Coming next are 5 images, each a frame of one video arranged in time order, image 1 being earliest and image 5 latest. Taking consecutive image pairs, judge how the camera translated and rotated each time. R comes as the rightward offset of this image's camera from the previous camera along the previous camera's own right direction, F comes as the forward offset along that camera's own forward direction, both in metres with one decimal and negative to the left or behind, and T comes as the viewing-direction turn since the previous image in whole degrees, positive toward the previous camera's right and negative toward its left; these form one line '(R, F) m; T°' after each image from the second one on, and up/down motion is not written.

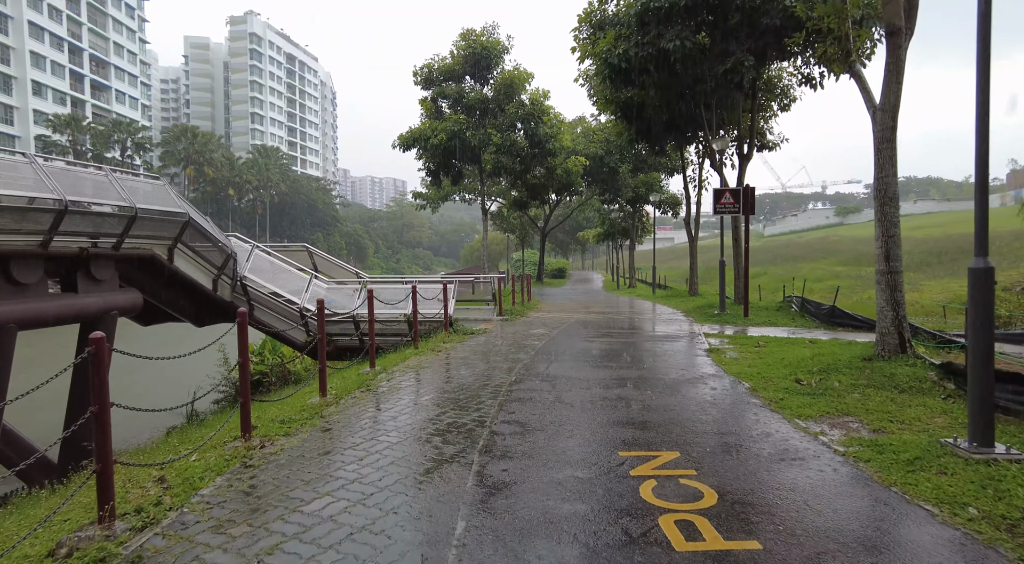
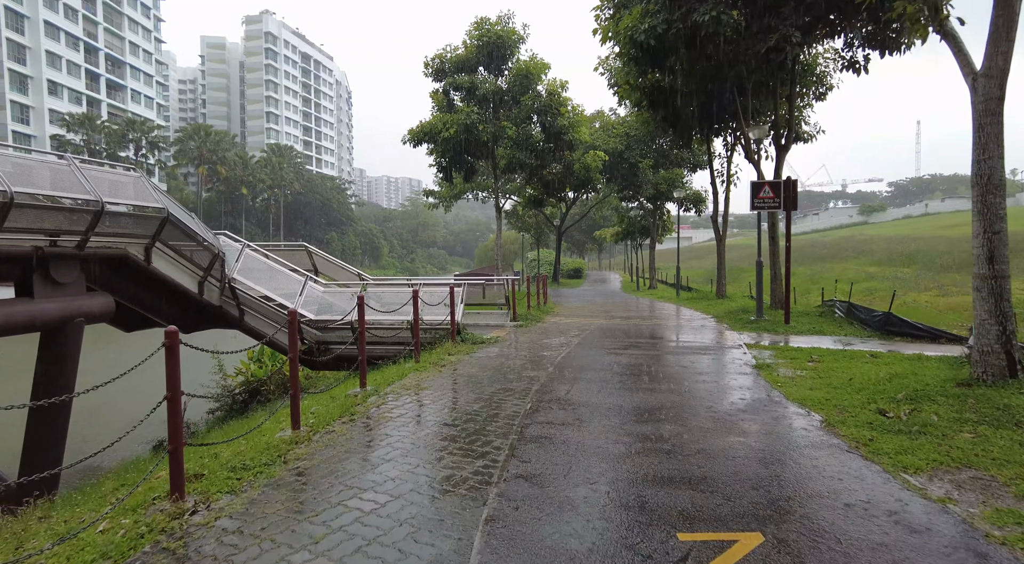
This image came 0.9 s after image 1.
(0.0, +1.2) m; -1°
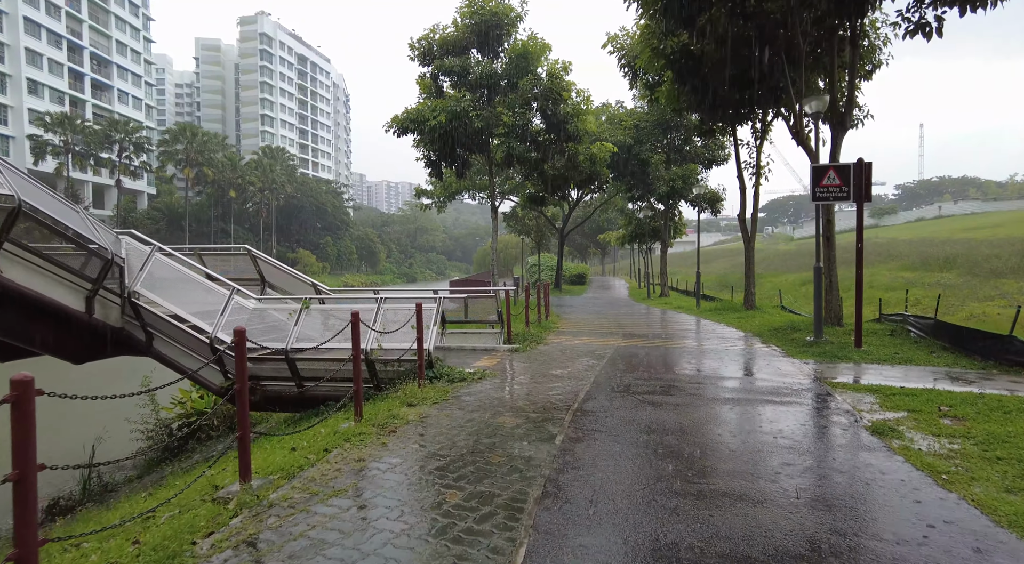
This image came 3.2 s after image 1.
(+0.1, +2.8) m; 0°
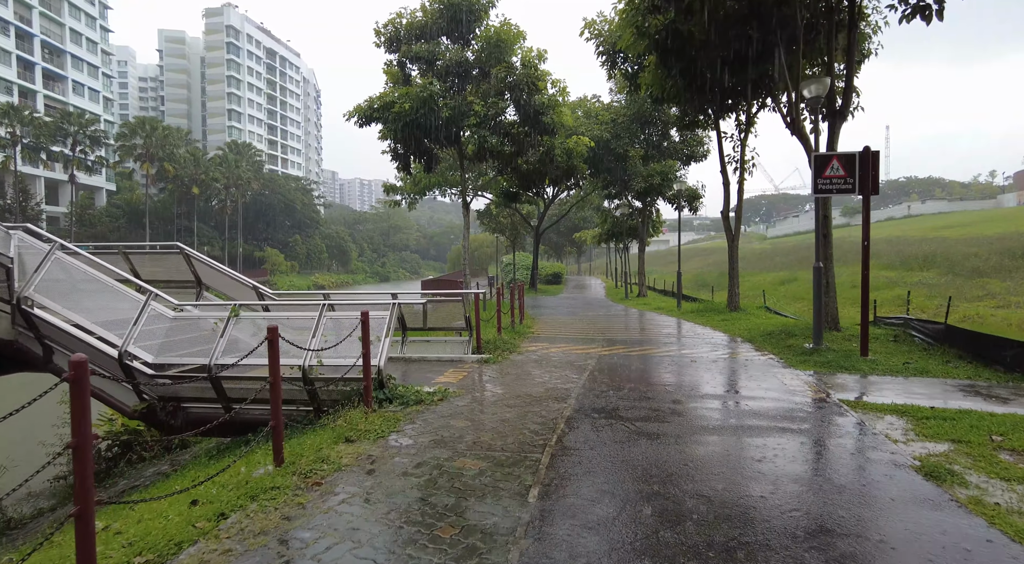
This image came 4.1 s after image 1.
(+0.1, +1.2) m; +2°
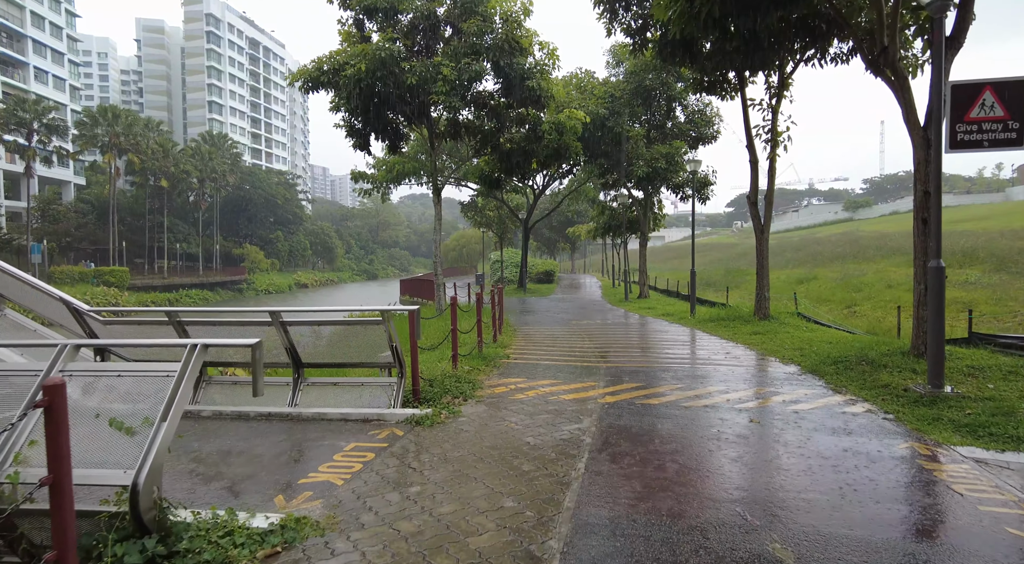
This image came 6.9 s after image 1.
(+0.4, +3.5) m; +1°
